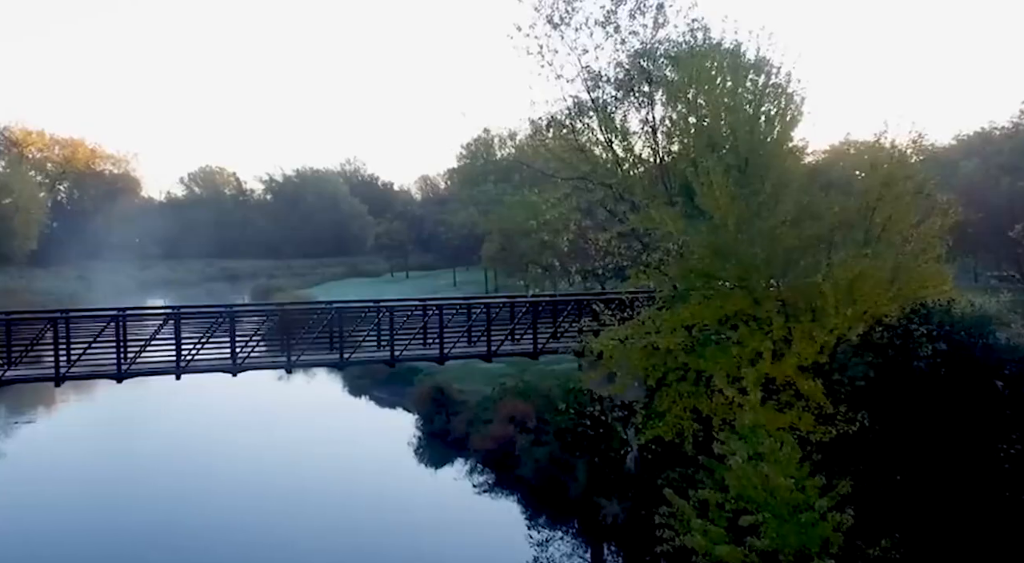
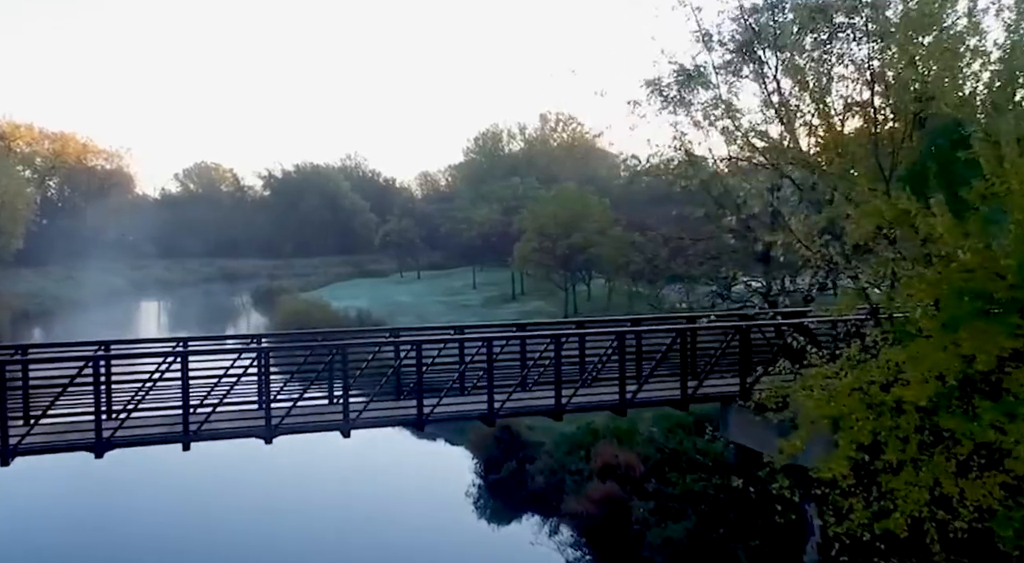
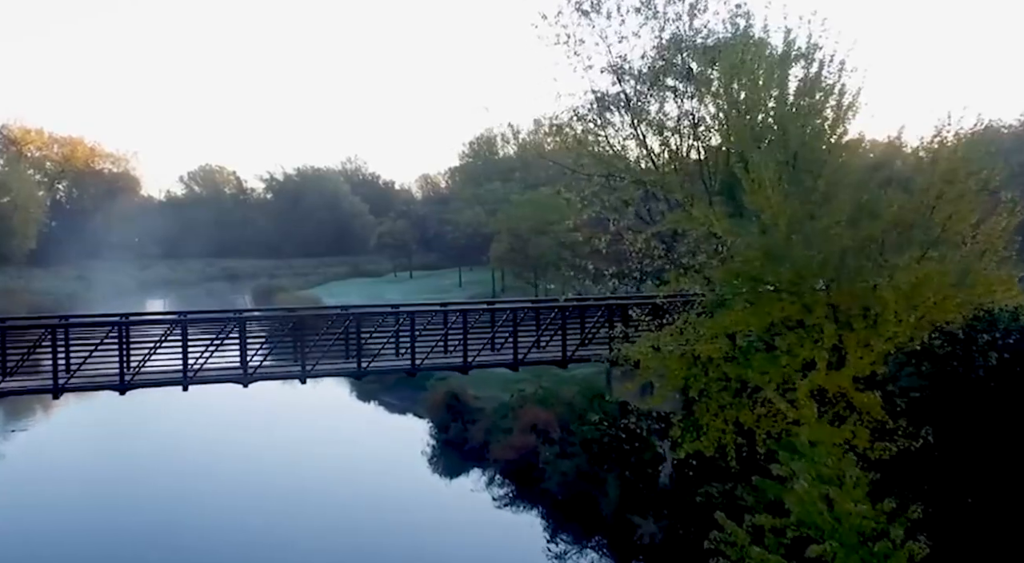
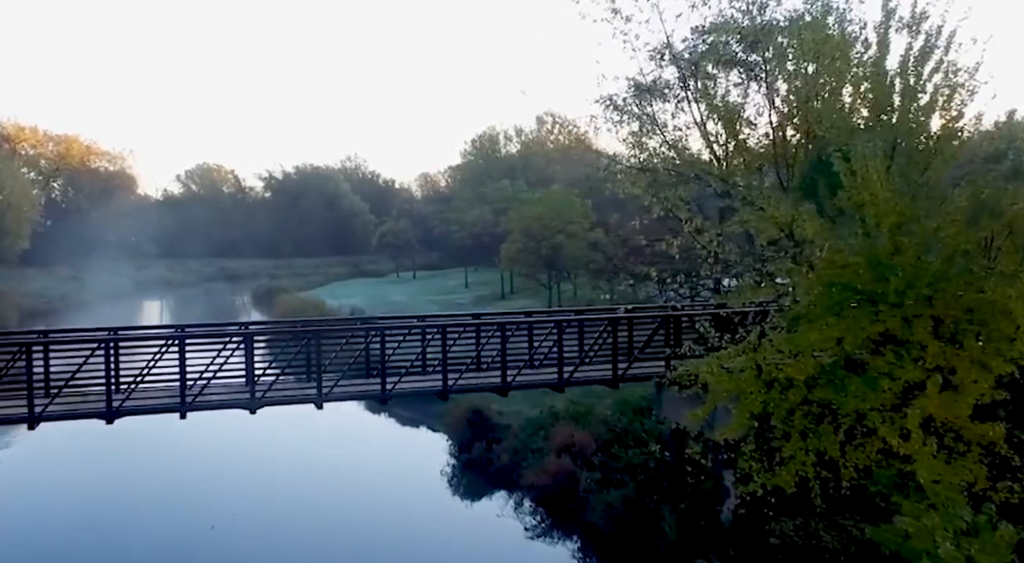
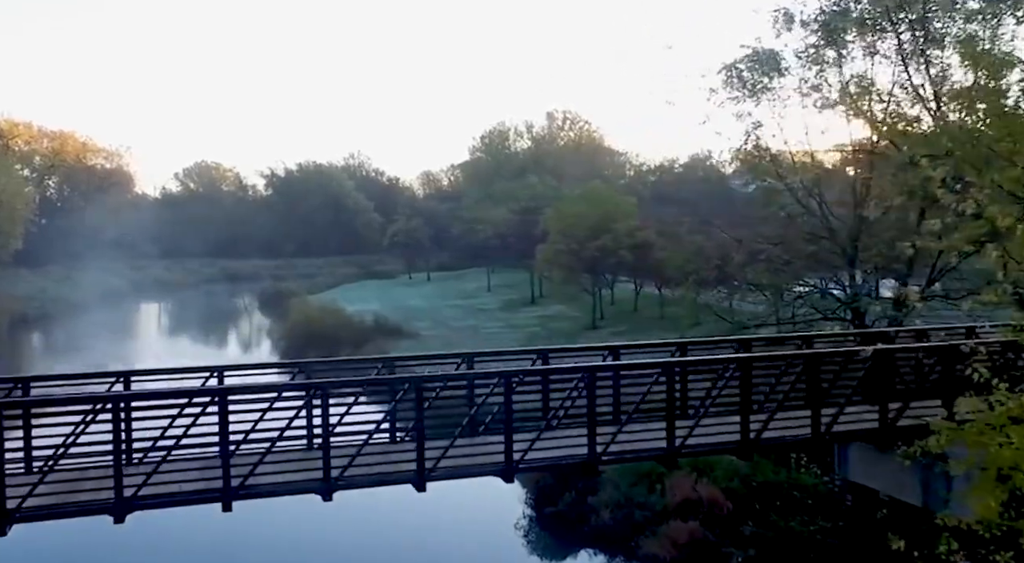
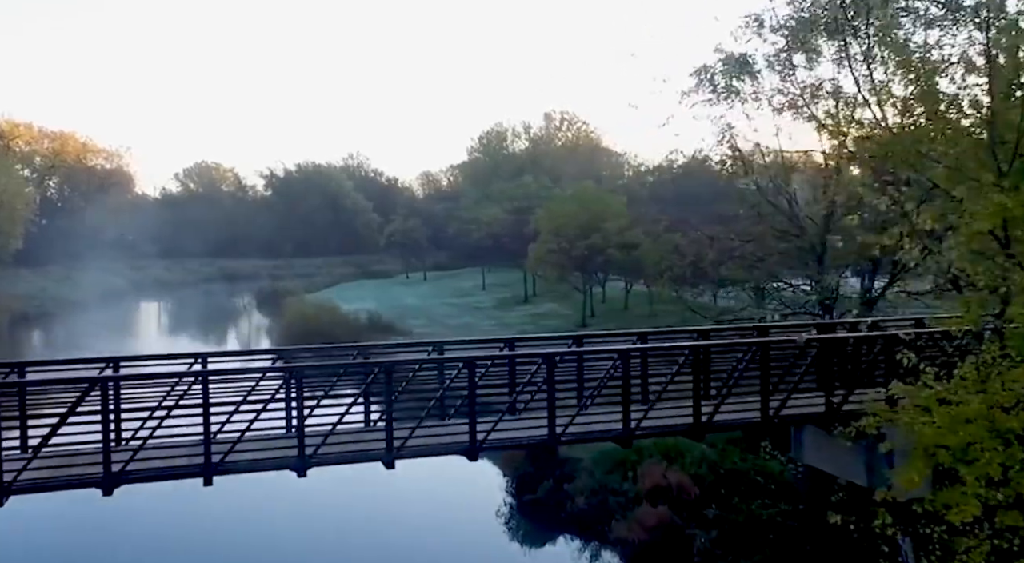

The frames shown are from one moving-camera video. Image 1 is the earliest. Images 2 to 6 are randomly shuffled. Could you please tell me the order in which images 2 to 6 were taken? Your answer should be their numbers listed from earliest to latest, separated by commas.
3, 4, 2, 6, 5
